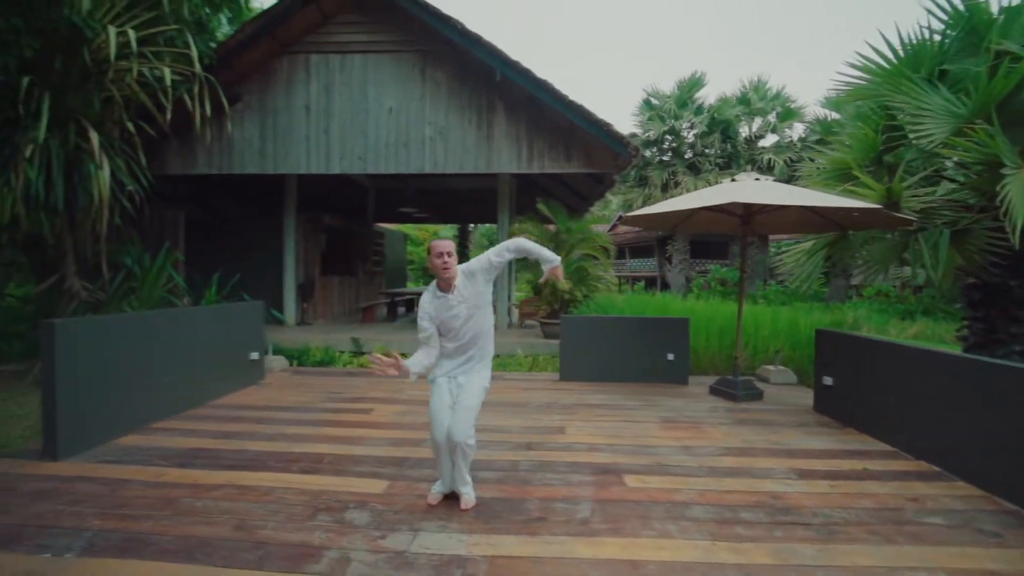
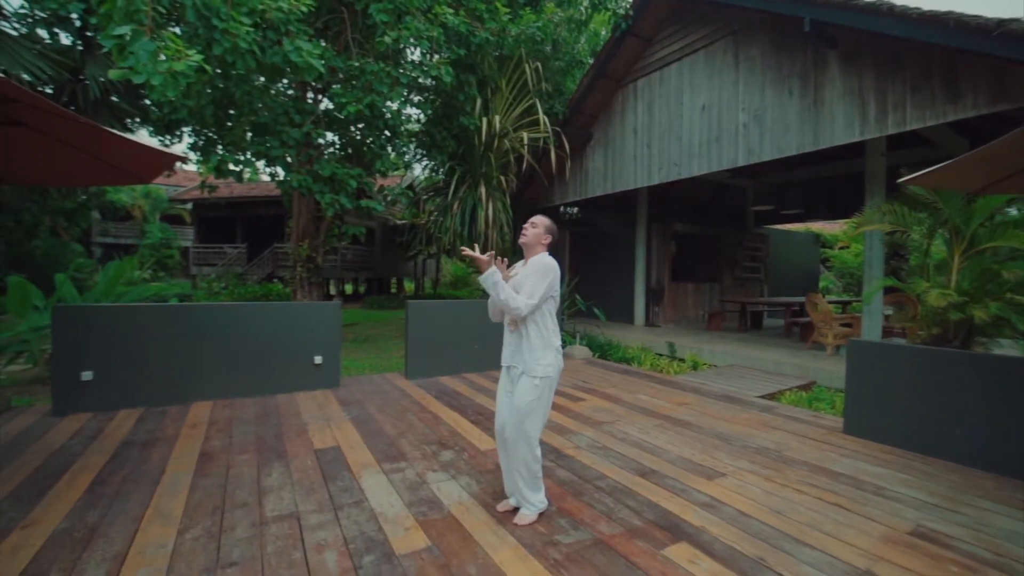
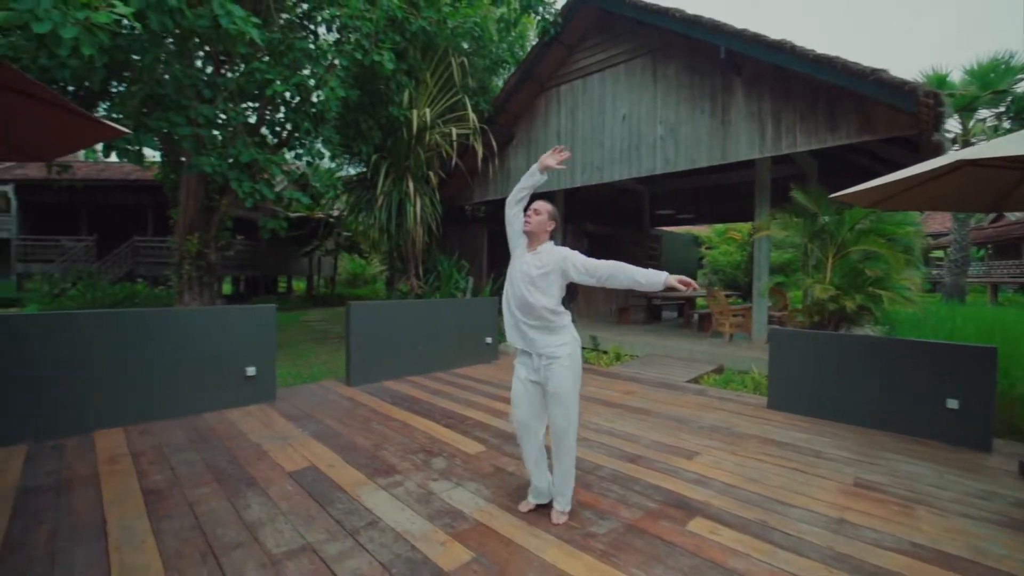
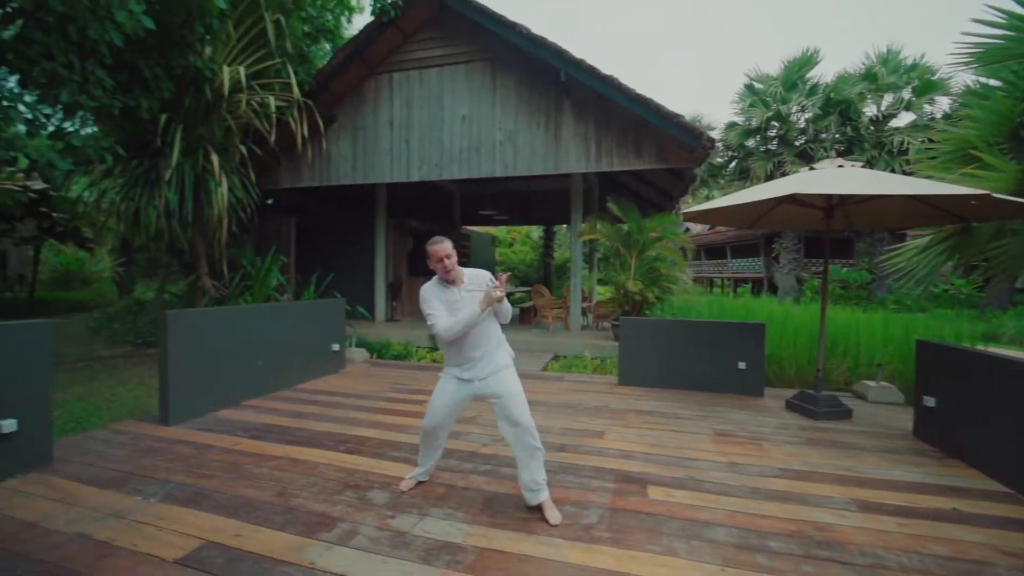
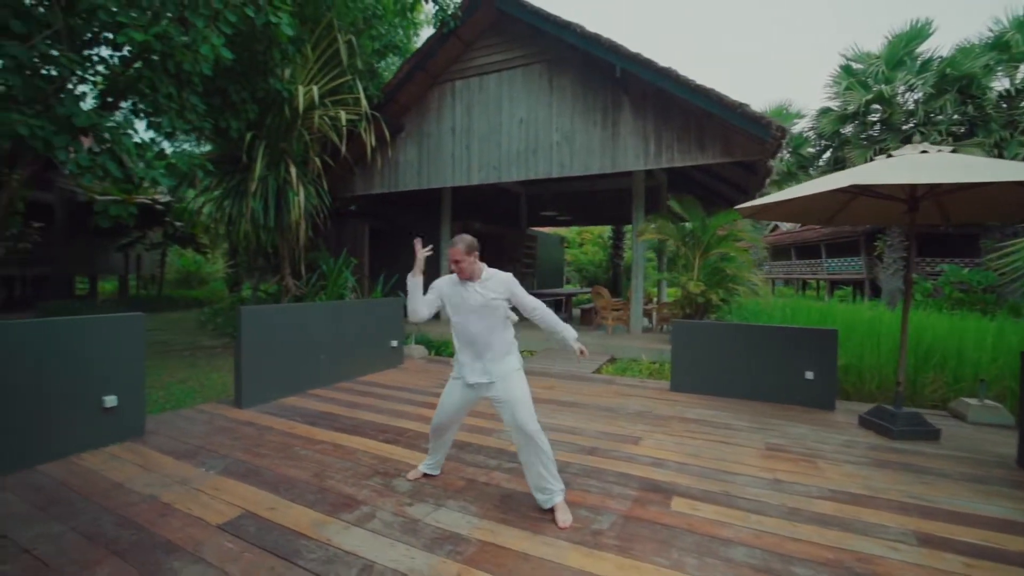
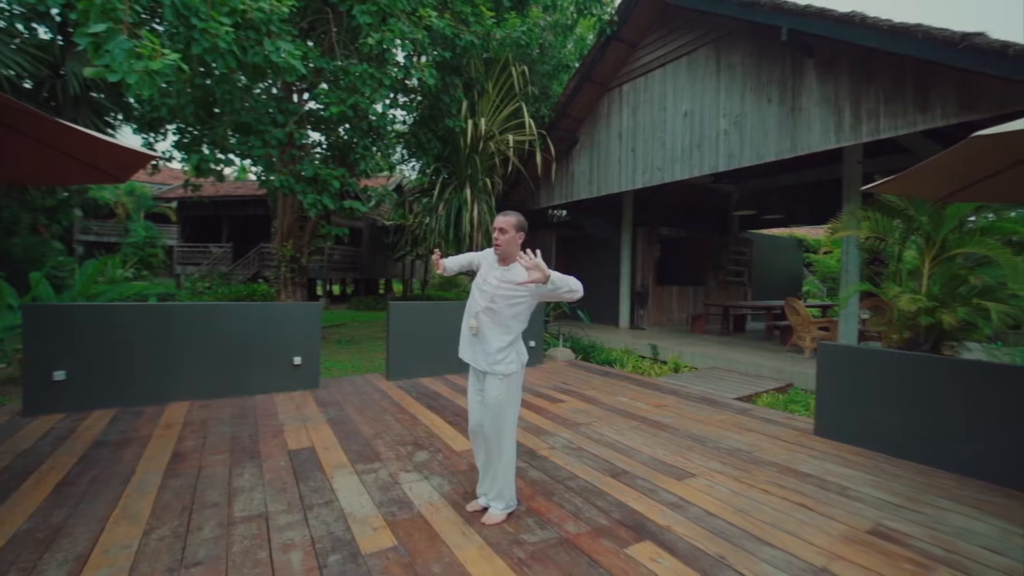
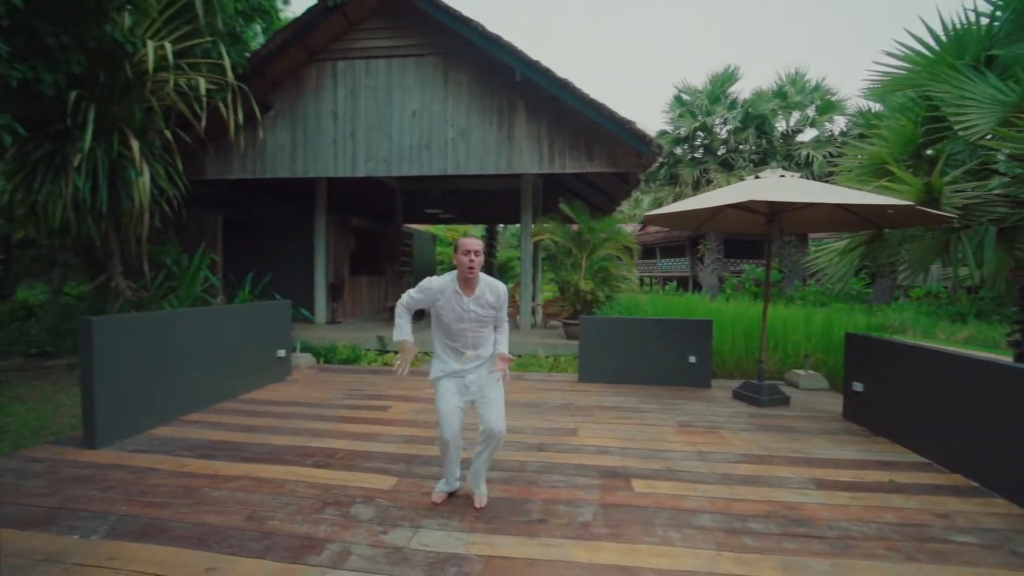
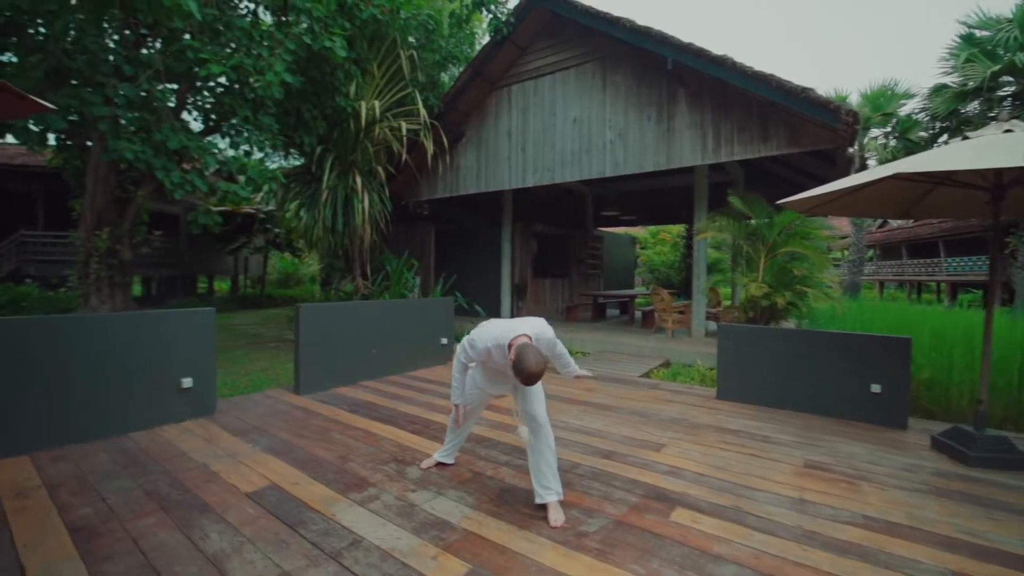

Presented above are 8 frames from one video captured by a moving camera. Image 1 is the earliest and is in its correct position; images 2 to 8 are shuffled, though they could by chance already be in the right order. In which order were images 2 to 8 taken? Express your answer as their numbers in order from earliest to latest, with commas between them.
7, 4, 5, 8, 3, 2, 6
